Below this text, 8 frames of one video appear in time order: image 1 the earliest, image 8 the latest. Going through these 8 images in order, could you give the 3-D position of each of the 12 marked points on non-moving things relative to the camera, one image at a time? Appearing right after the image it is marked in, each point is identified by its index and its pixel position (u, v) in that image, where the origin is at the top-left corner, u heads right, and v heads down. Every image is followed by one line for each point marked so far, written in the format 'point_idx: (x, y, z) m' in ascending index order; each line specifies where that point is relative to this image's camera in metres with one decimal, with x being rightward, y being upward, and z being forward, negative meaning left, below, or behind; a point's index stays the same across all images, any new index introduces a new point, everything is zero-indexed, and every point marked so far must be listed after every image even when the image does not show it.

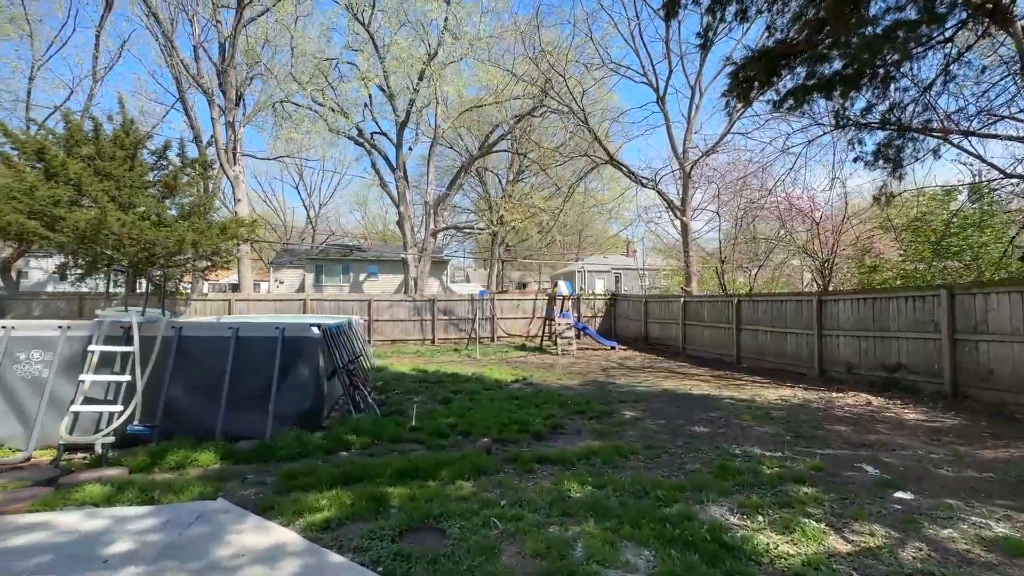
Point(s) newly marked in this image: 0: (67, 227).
0: (-10.9, +1.5, +11.5) m
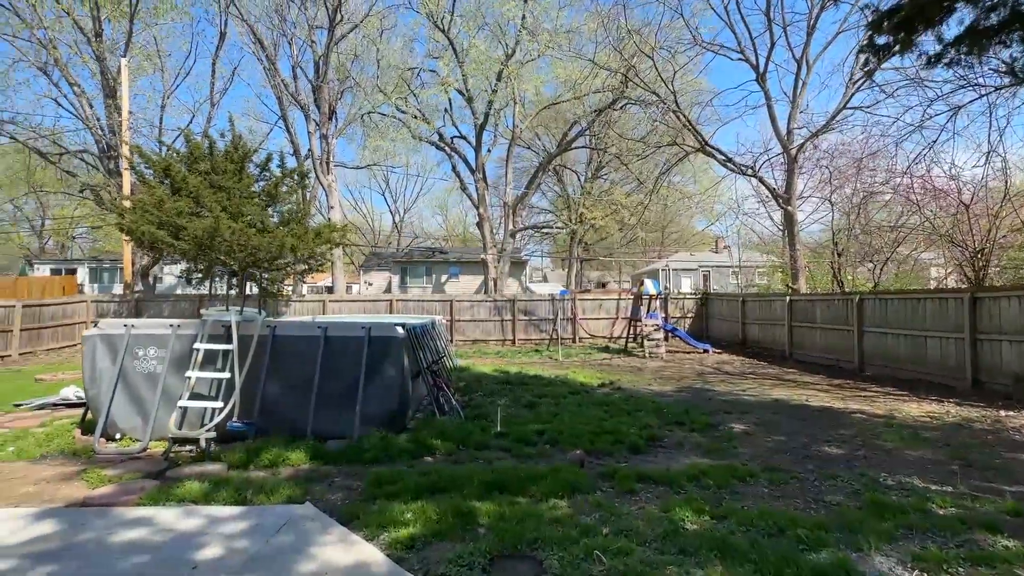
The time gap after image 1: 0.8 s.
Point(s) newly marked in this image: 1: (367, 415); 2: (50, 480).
0: (-8.8, +1.4, +12.7) m
1: (-1.5, -1.3, +4.8) m
2: (-3.6, -1.5, +3.7) m
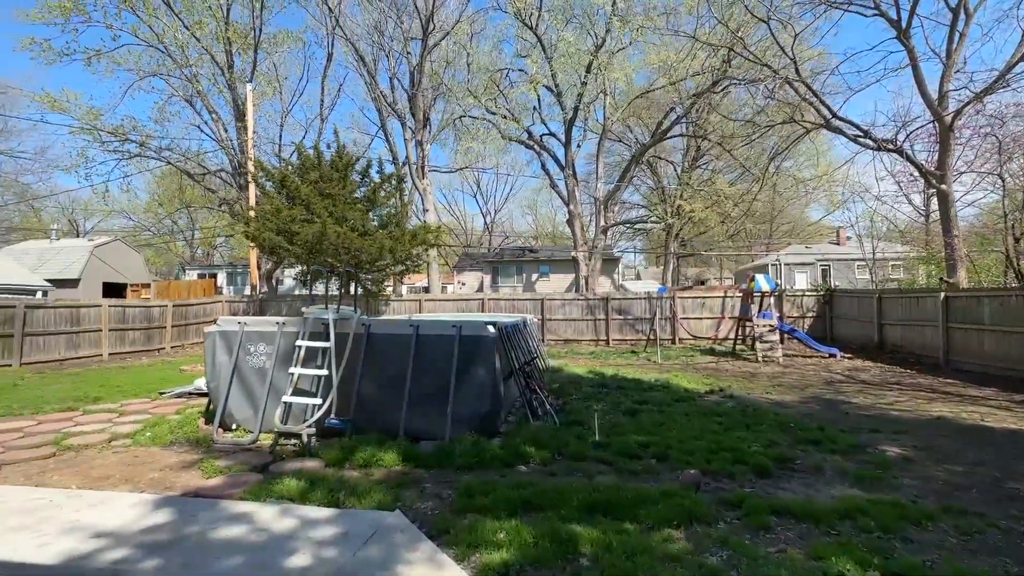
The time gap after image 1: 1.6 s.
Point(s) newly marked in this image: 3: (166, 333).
0: (-6.2, +1.4, +13.8) m
1: (-0.5, -1.3, +4.6) m
2: (-2.9, -1.5, +3.9) m
3: (-10.4, -1.3, +14.1) m
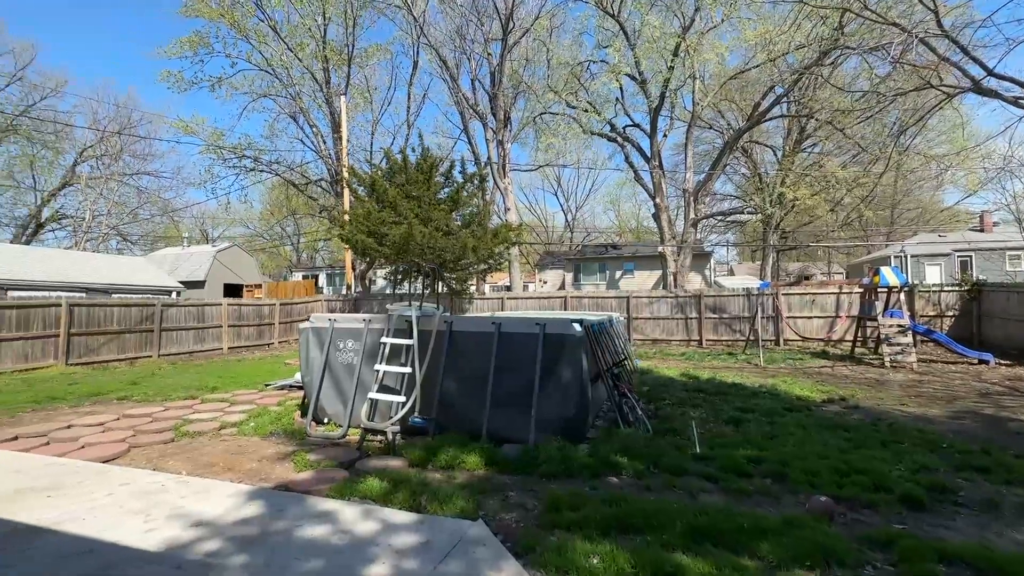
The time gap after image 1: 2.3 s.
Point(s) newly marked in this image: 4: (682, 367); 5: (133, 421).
0: (-3.7, +1.4, +14.4) m
1: (+0.3, -1.2, +4.3) m
2: (-2.1, -1.5, +4.1) m
3: (-7.8, -1.3, +15.4) m
4: (+3.7, -1.7, +10.0) m
5: (-4.4, -1.5, +5.4) m
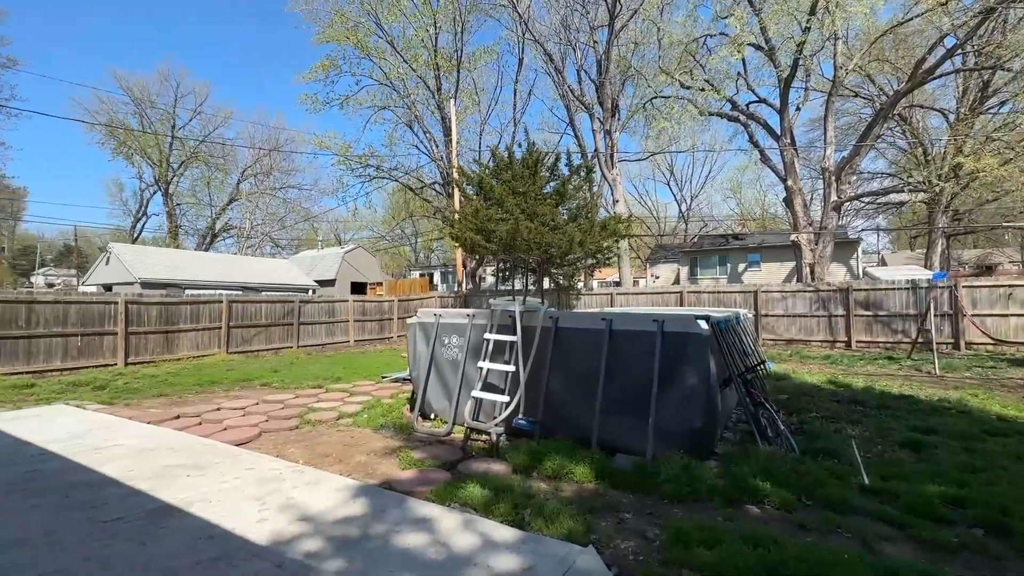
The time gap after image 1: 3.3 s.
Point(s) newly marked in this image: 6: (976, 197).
0: (-0.4, +1.5, +14.4) m
1: (+1.2, -1.1, +3.8) m
2: (-1.2, -1.4, +4.1) m
3: (-4.2, -1.3, +16.4) m
4: (+5.8, -1.5, +8.6) m
5: (-3.1, -1.5, +5.9) m
6: (+19.3, +3.8, +19.3) m
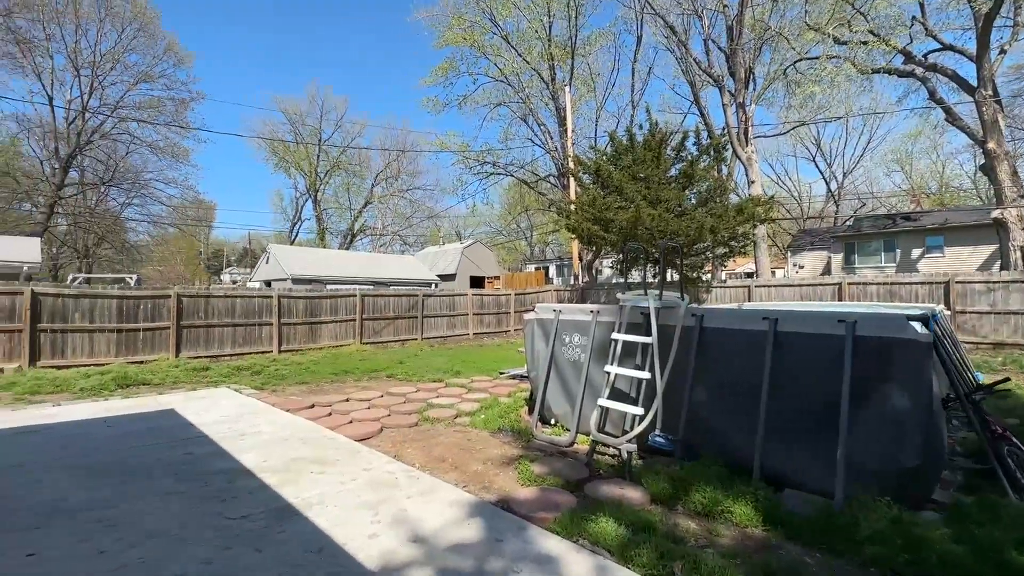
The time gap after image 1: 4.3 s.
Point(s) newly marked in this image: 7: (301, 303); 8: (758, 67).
0: (+3.1, +1.8, +13.6) m
1: (+2.1, -1.1, +2.9) m
2: (-0.1, -1.4, +3.8) m
3: (0.0, -1.0, +16.4) m
4: (+7.7, -1.4, +6.4) m
5: (-1.5, -1.4, +6.0) m
6: (+23.4, +4.2, +13.5) m
7: (-5.3, -0.4, +11.8) m
8: (+10.3, +9.3, +19.4) m
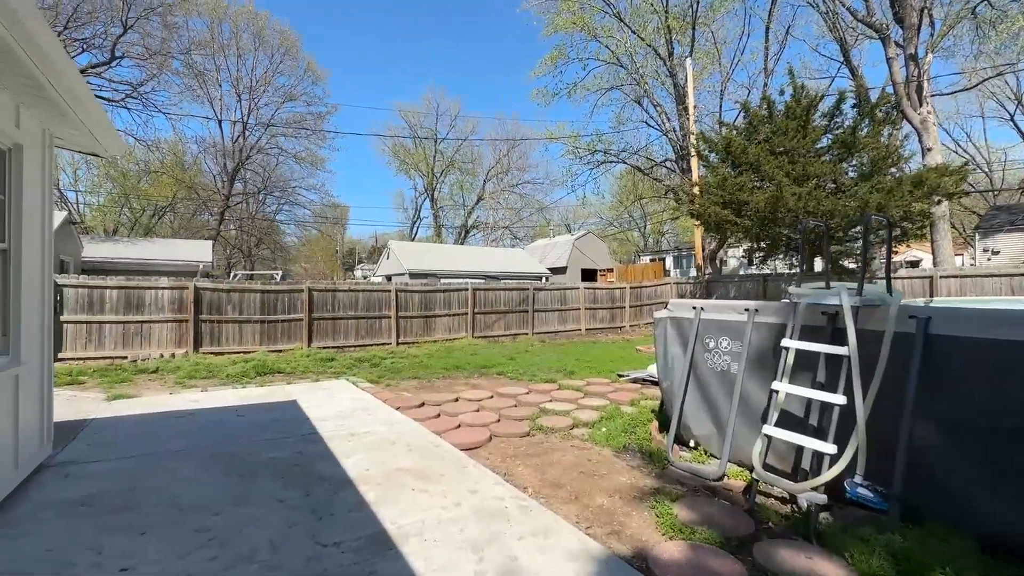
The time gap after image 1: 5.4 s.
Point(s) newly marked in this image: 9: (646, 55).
0: (+6.1, +2.0, +11.8) m
1: (+2.7, -1.0, +1.7) m
2: (+0.7, -1.3, +3.0) m
3: (+3.7, -0.8, +15.3) m
4: (+9.0, -1.3, +3.8) m
5: (-0.1, -1.4, +5.5) m
6: (+25.9, +4.4, +7.0) m
7: (-2.5, -0.2, +12.1) m
8: (+14.4, +9.6, +15.7) m
9: (+5.7, +10.1, +19.8) m
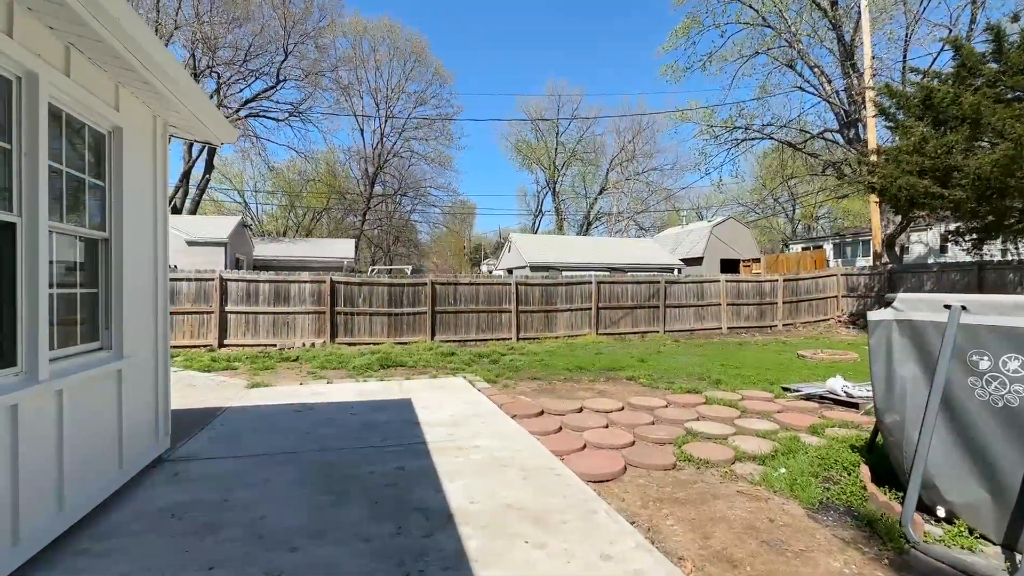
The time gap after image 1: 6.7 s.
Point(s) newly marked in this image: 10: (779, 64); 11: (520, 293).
0: (+8.8, +2.1, +9.0) m
1: (+2.9, -1.0, +0.1) m
2: (+1.4, -1.3, +2.0) m
3: (+7.5, -0.6, +13.1) m
4: (+9.6, -1.2, +0.6) m
5: (+1.2, -1.3, +4.6) m
6: (+26.7, +4.5, -0.7) m
7: (+0.6, 0.0, +11.5) m
8: (+17.9, +9.8, +10.6) m
9: (+10.4, +10.3, +16.7) m
10: (+10.2, +8.8, +17.7) m
11: (+0.2, -0.1, +11.4) m
